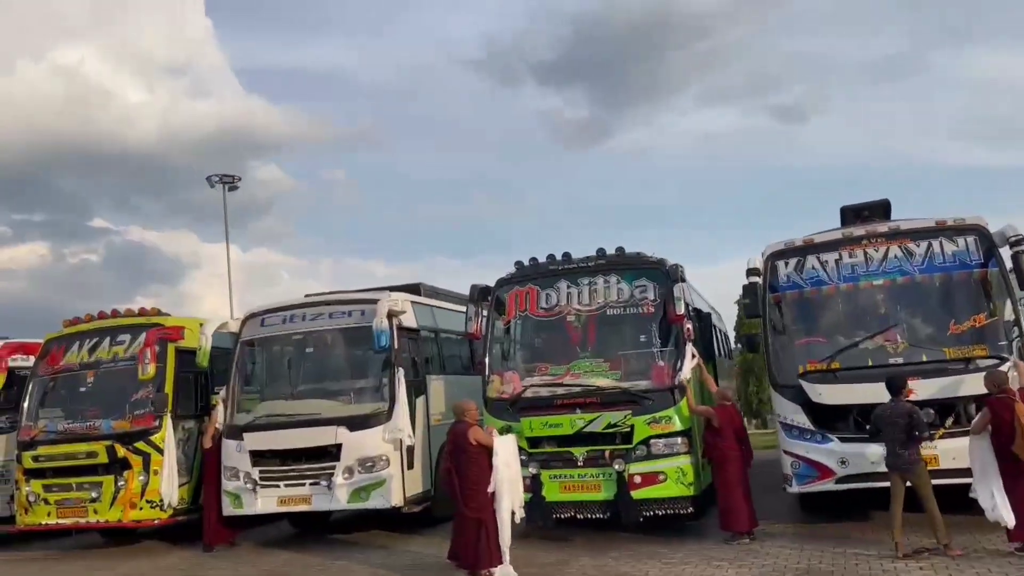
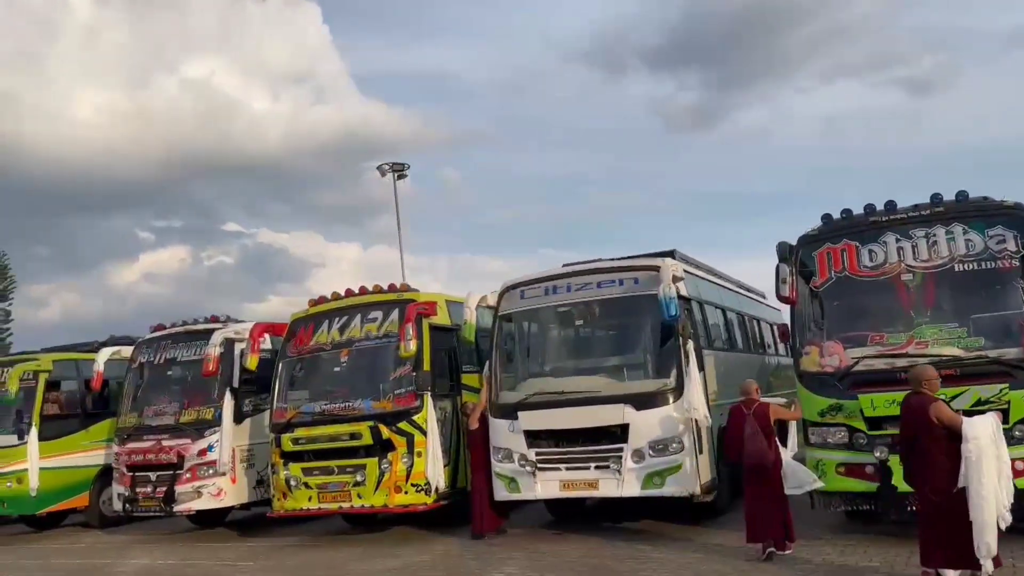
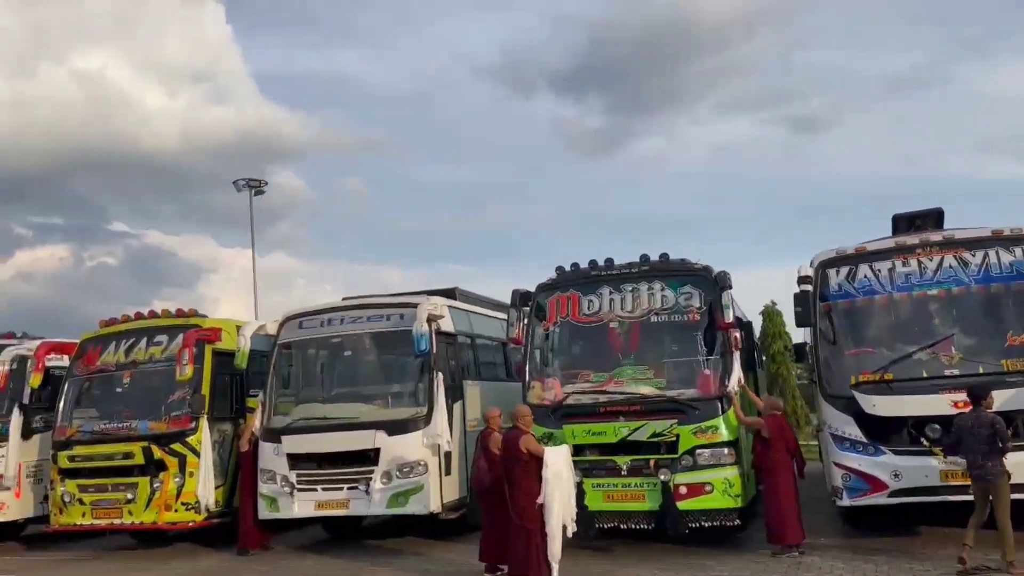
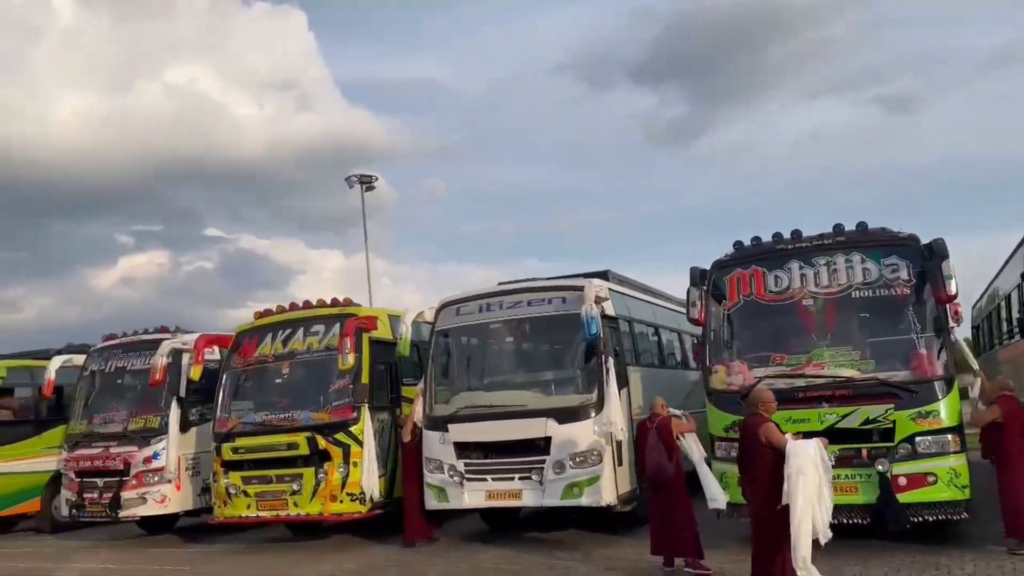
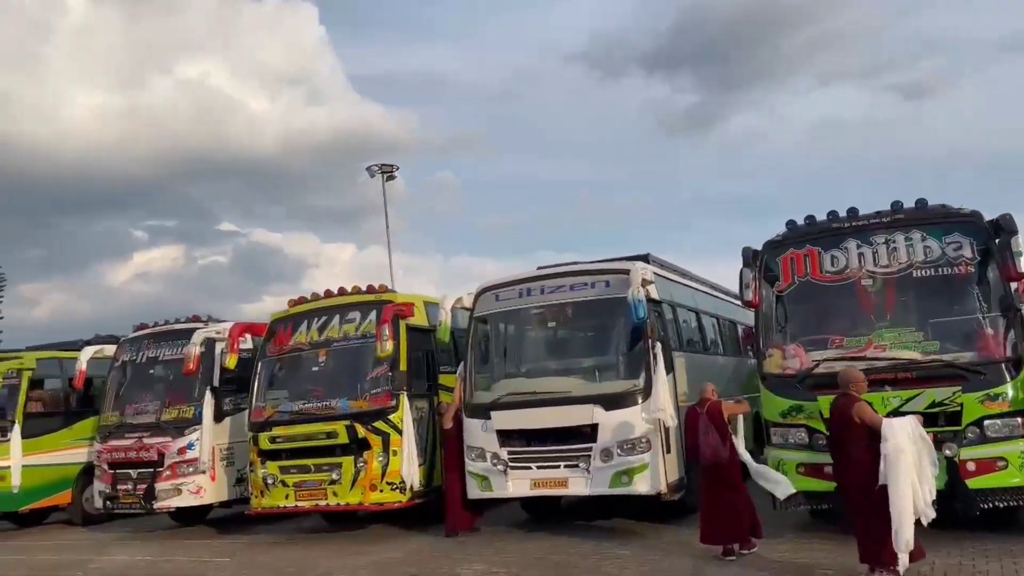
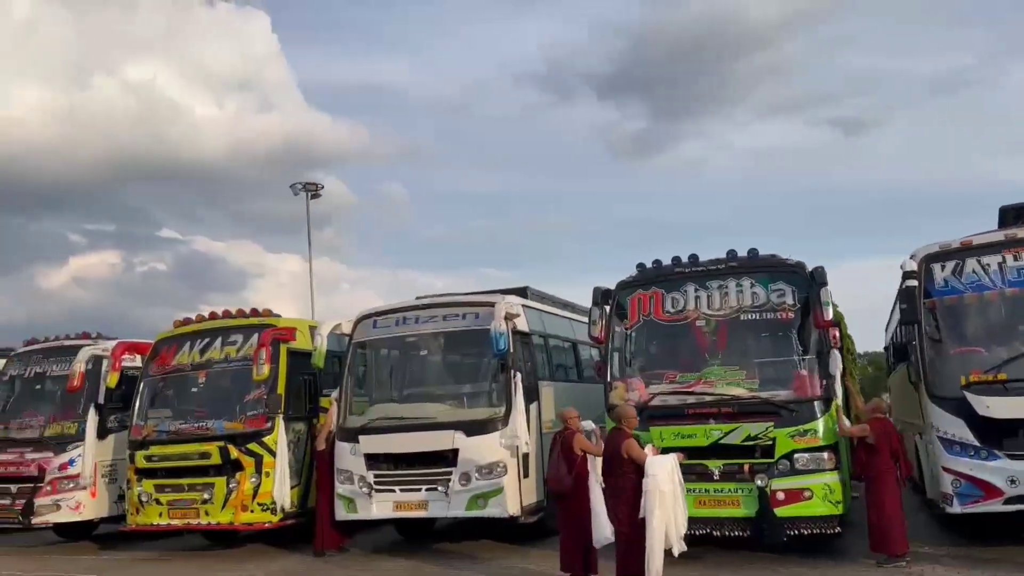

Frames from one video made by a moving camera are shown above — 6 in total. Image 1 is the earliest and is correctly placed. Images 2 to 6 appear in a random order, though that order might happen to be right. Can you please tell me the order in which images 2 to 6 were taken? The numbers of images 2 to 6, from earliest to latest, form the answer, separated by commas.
3, 6, 4, 5, 2
